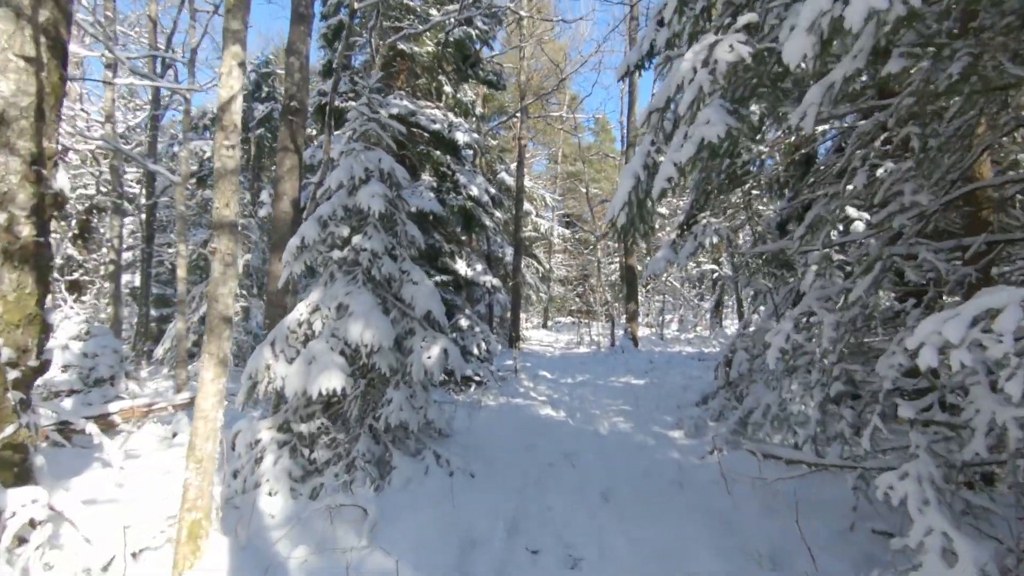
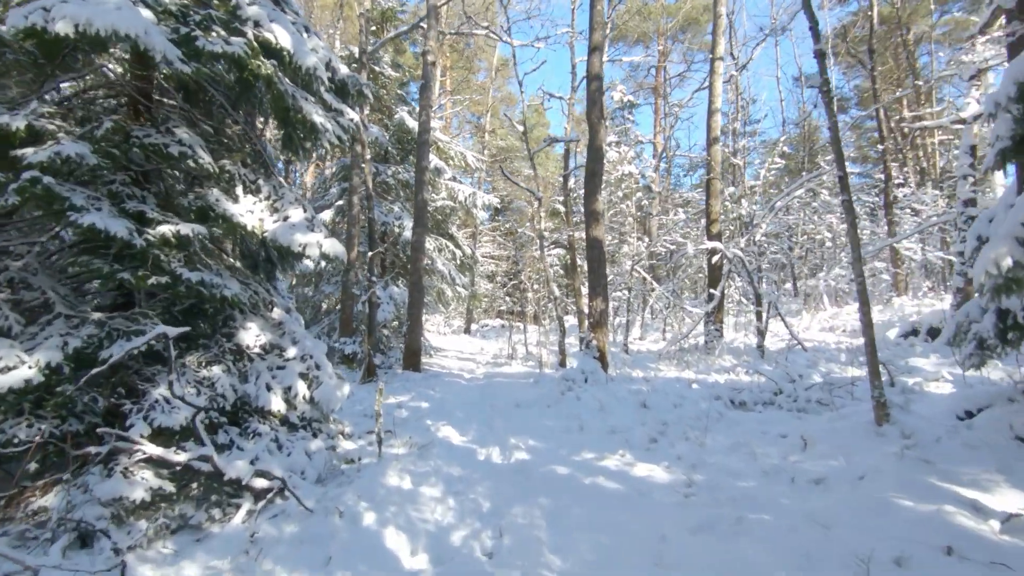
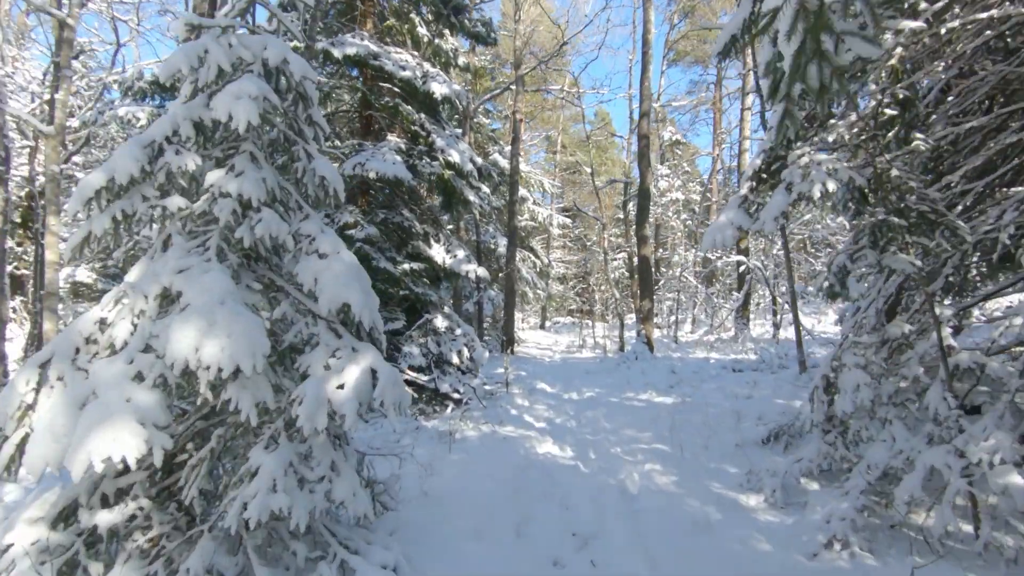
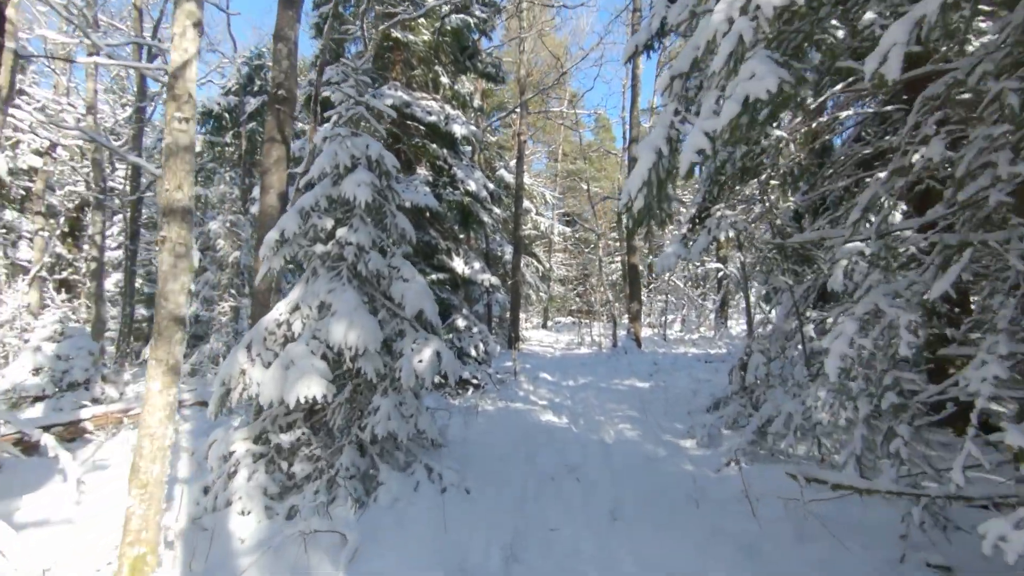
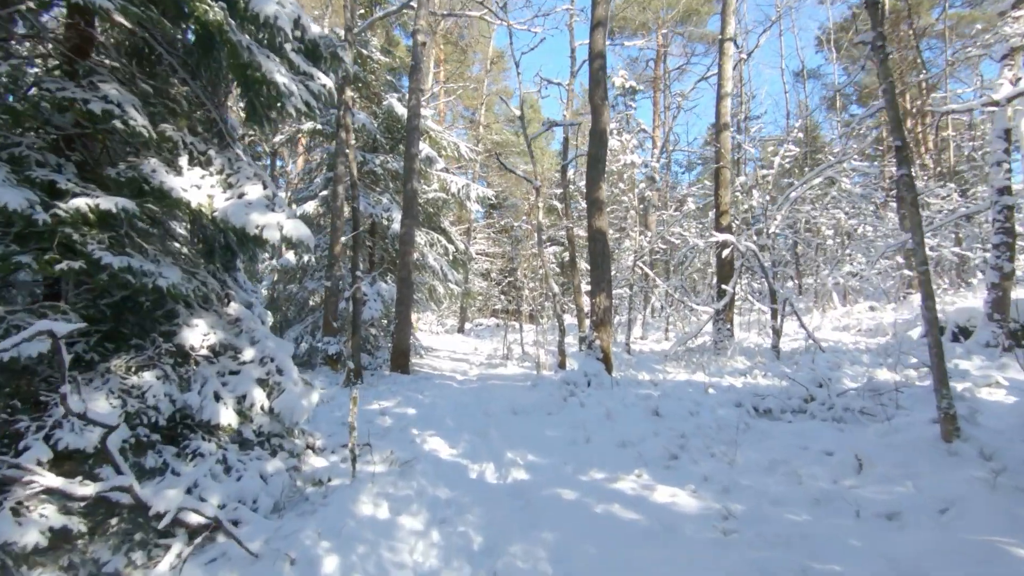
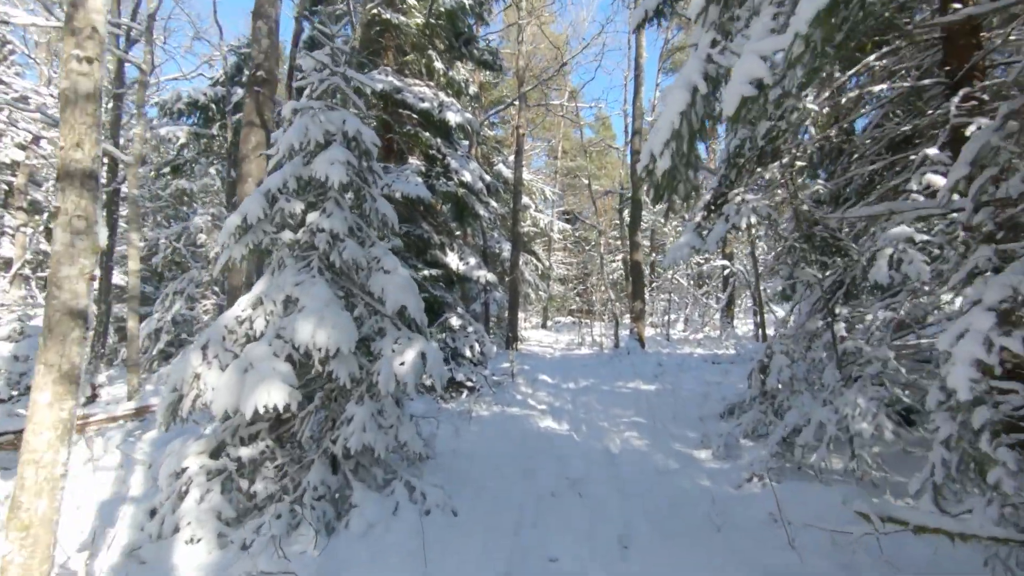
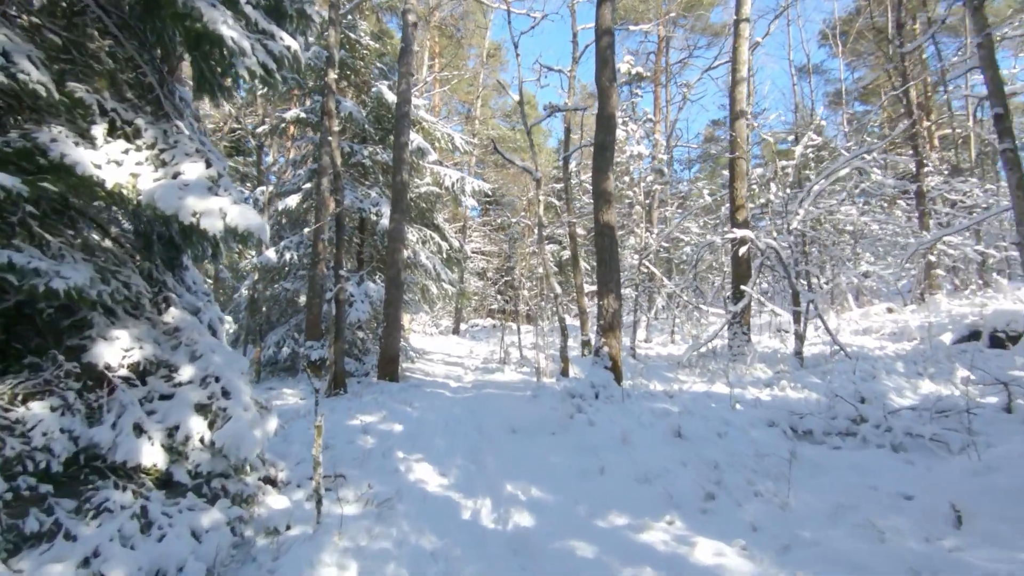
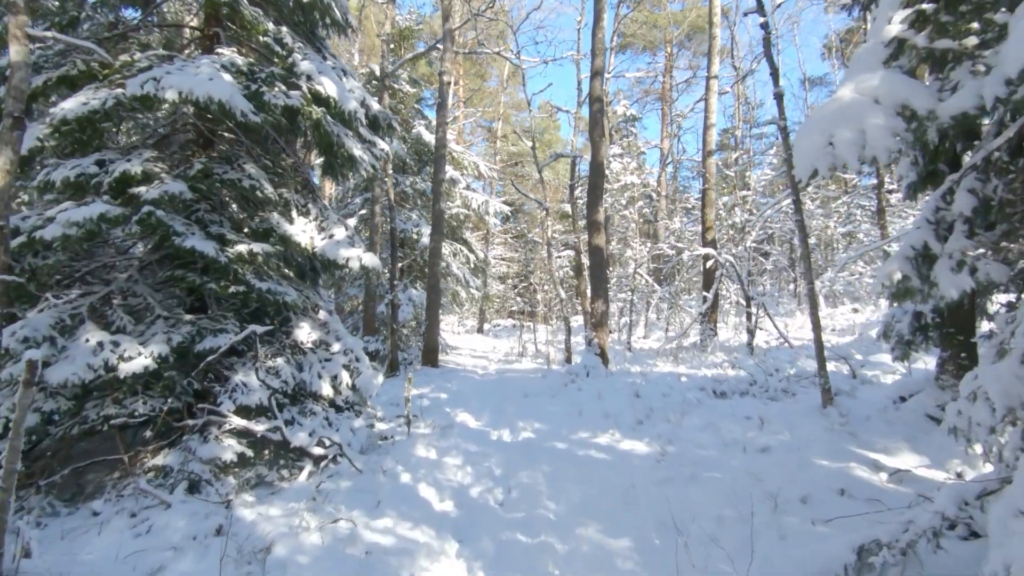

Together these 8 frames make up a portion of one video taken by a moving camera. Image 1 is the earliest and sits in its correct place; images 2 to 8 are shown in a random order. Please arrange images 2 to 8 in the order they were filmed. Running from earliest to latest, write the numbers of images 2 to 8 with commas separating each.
4, 6, 3, 8, 2, 5, 7
